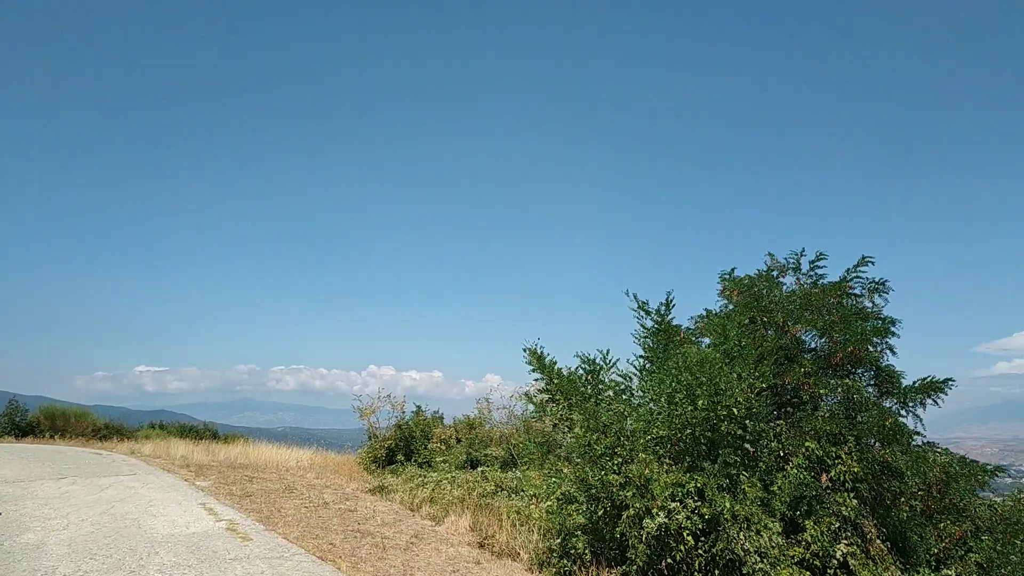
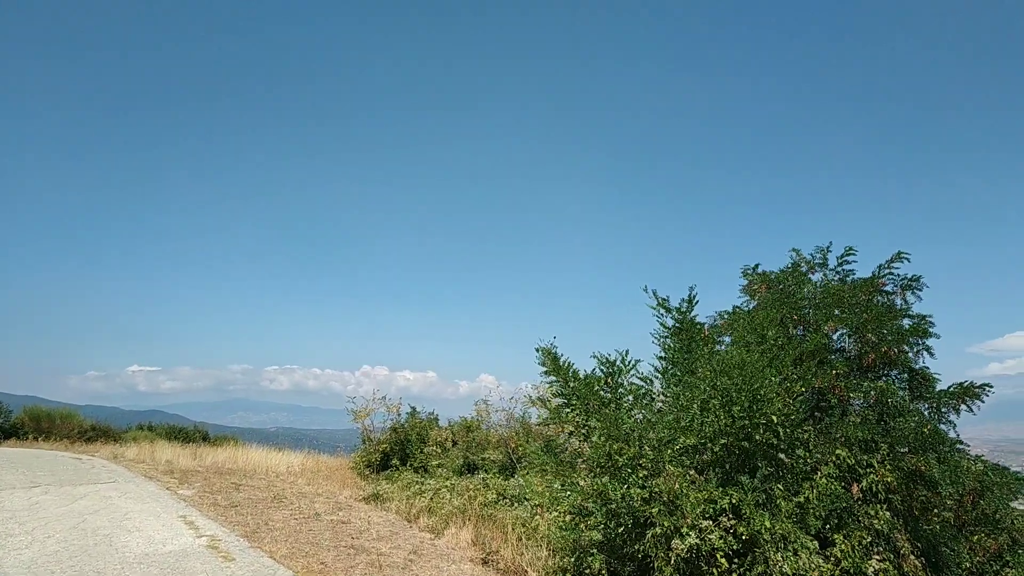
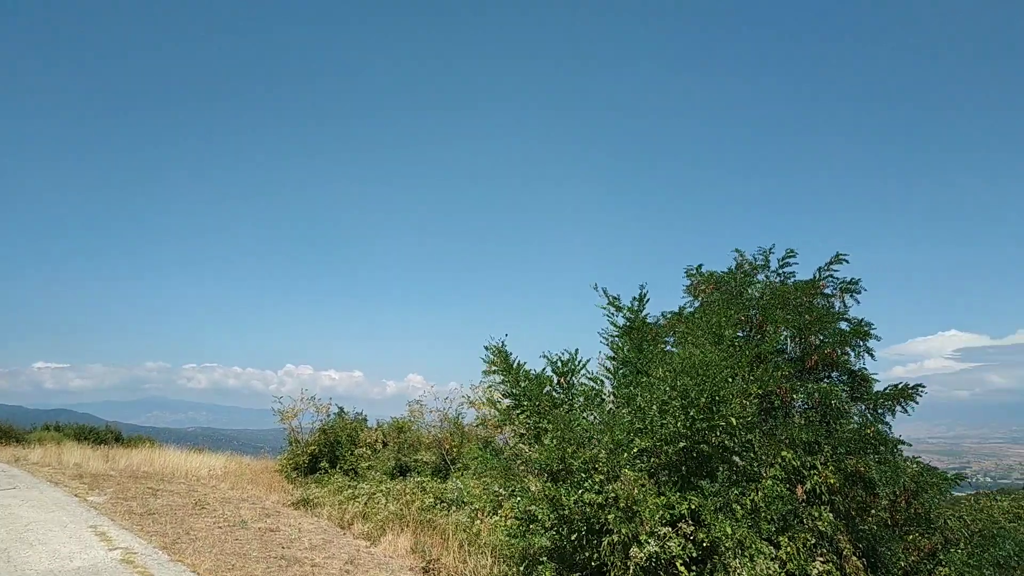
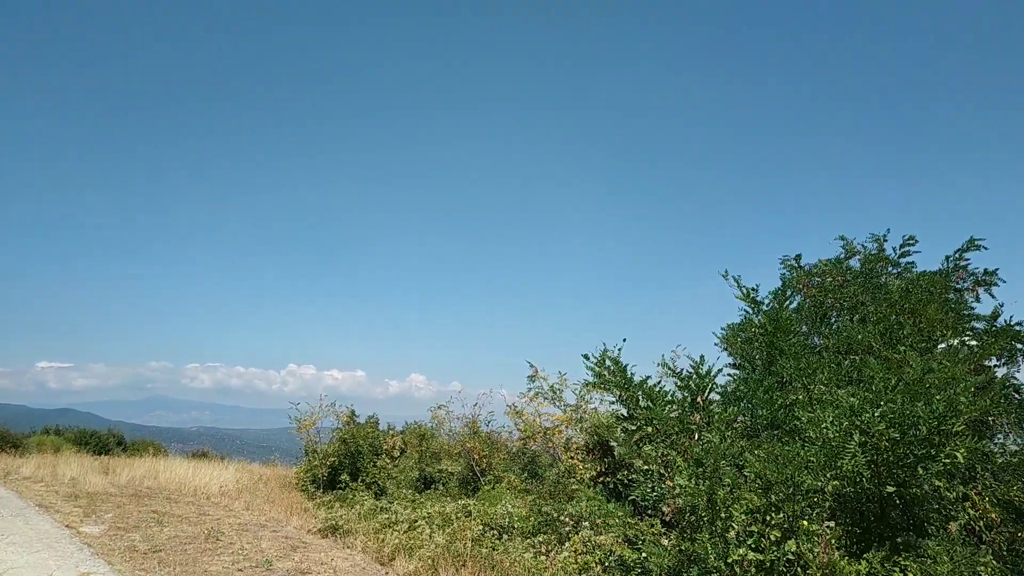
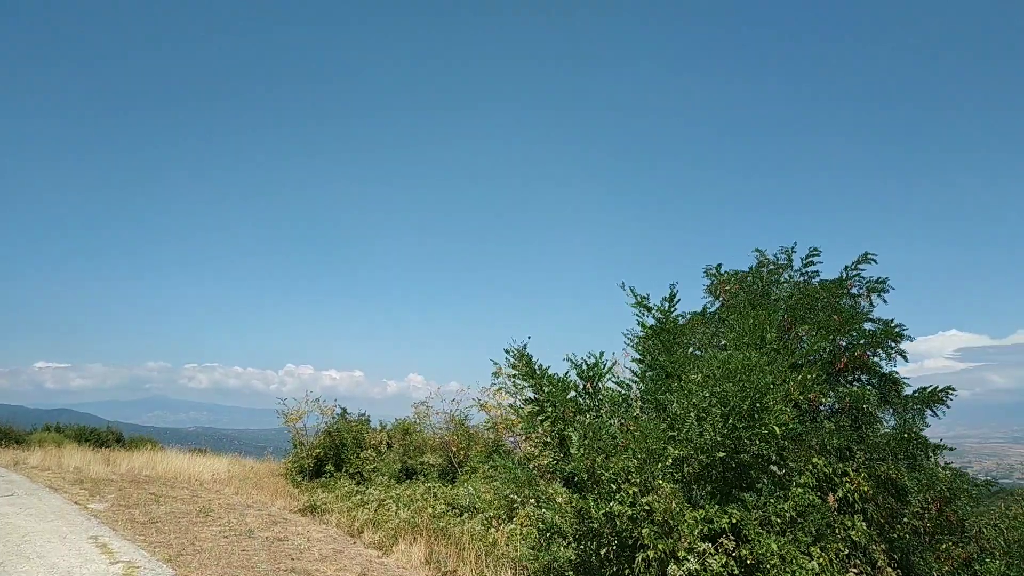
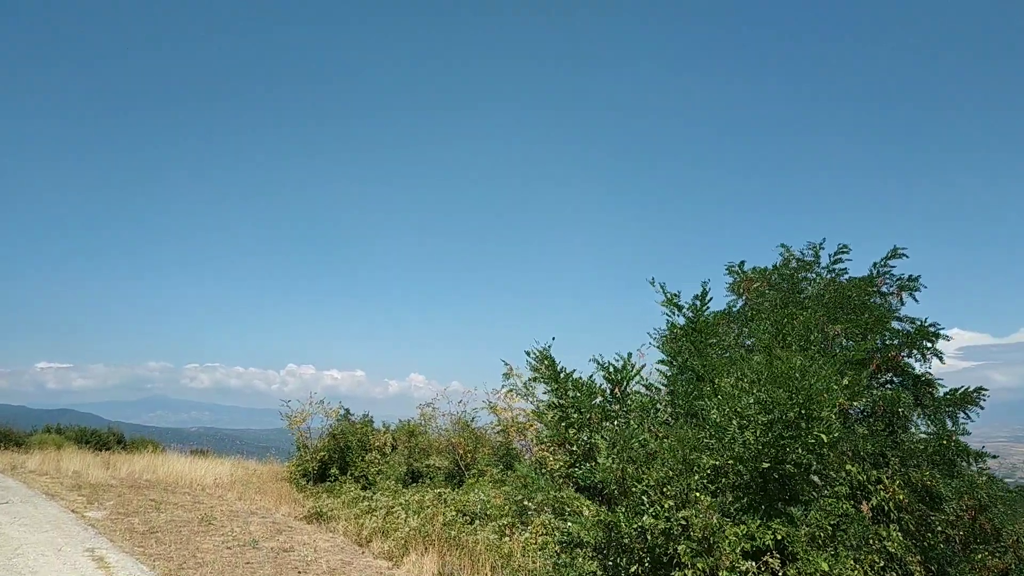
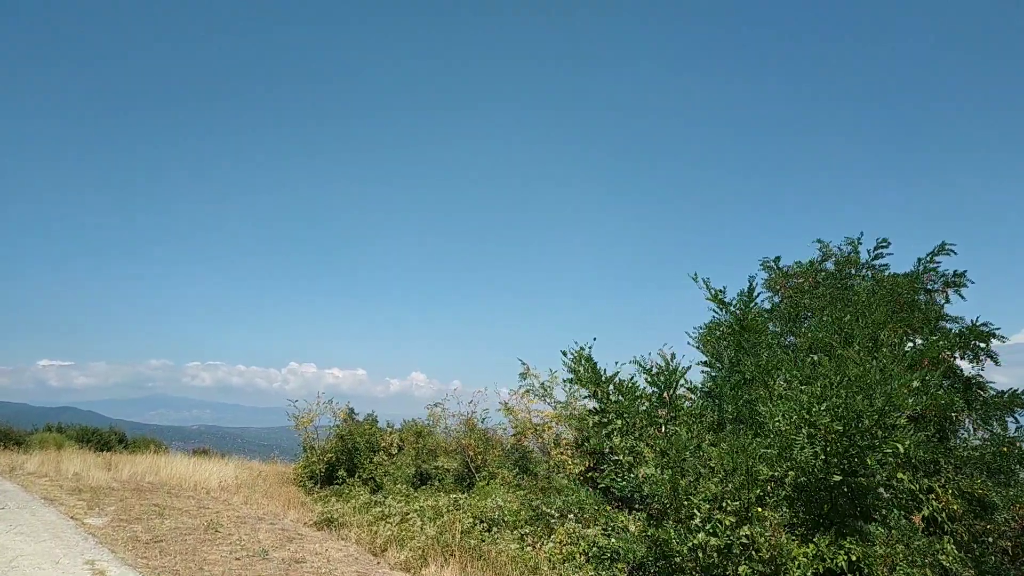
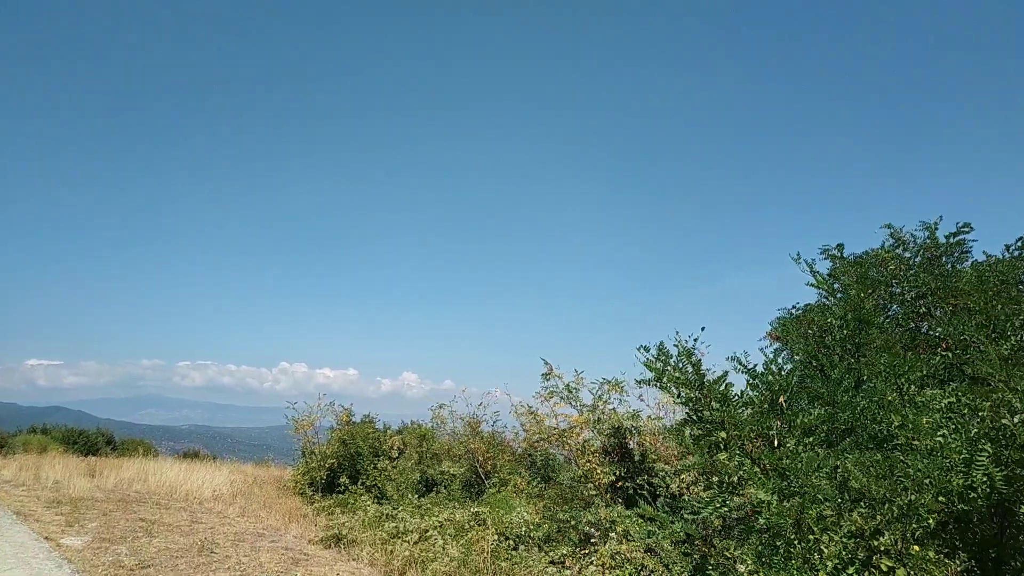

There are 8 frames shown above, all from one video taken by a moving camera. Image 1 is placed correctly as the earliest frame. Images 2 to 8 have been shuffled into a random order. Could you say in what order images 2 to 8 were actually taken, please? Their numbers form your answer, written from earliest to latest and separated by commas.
2, 3, 5, 6, 7, 4, 8
